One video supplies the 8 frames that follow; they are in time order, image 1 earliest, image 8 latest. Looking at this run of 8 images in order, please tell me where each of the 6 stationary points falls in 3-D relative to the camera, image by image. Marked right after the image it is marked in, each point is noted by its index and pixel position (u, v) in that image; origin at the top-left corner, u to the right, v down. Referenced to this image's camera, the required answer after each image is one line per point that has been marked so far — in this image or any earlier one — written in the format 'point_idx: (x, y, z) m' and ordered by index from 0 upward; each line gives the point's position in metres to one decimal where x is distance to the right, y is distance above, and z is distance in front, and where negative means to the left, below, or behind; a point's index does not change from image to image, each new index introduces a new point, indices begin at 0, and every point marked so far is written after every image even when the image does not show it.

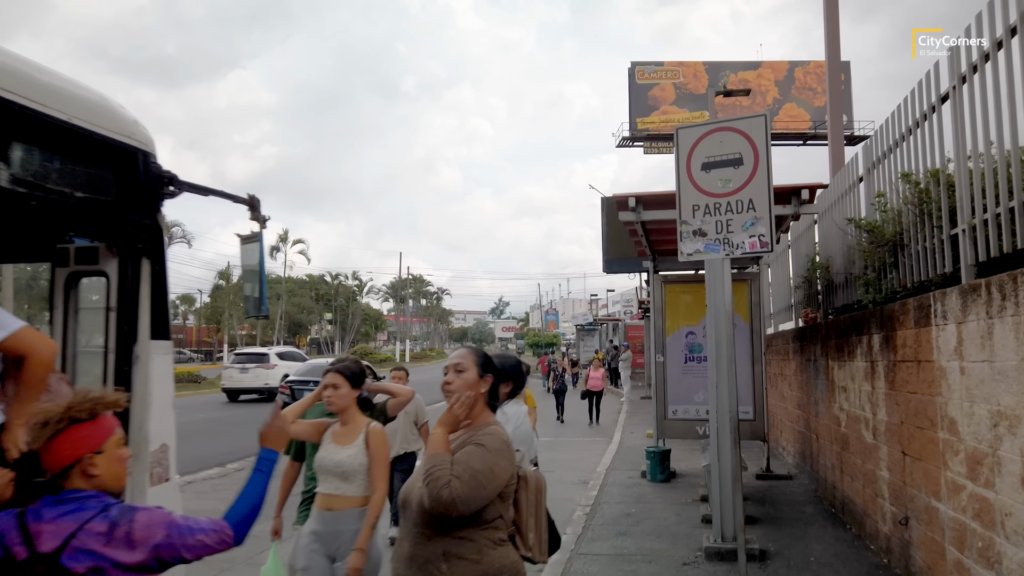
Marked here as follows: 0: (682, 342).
0: (+2.1, -0.7, +9.3) m
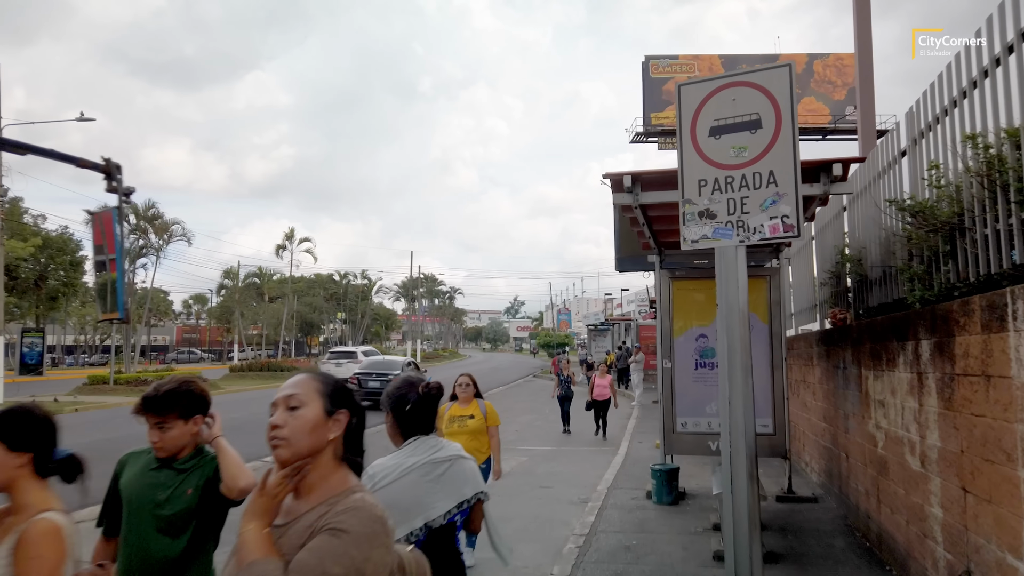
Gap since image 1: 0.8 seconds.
0: (+2.0, -0.6, +8.3) m
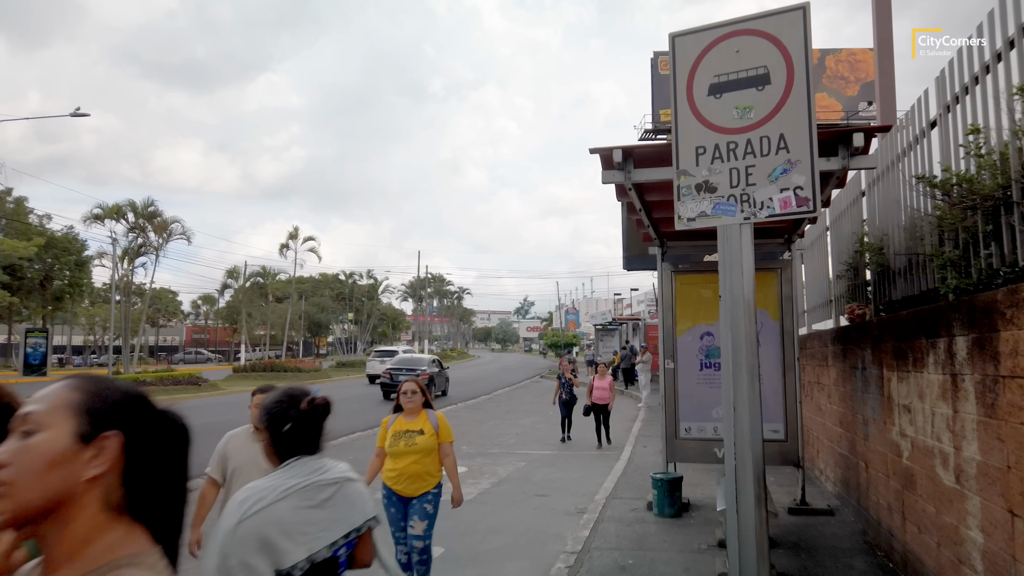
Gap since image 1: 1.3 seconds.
0: (+1.9, -0.6, +7.7) m
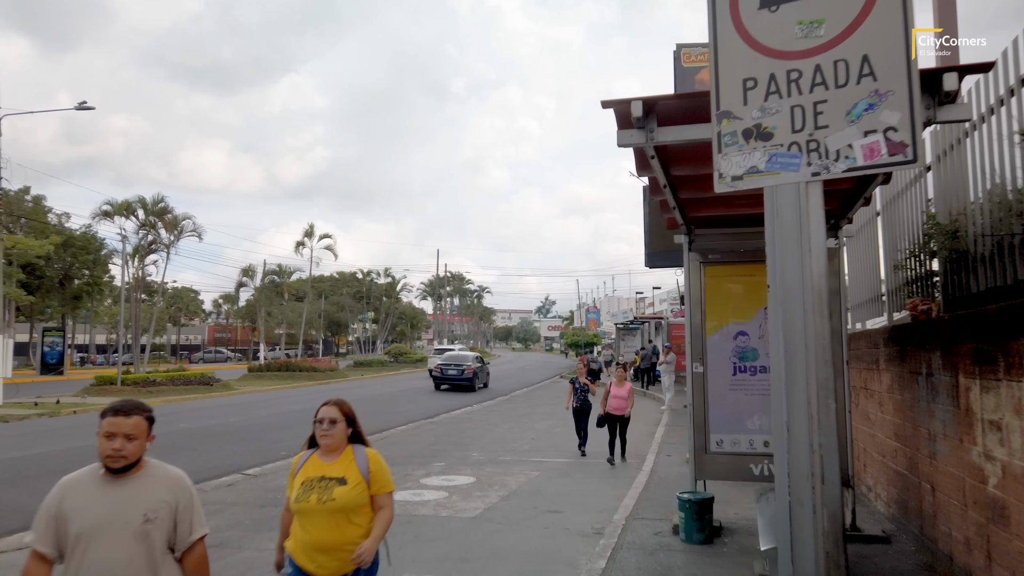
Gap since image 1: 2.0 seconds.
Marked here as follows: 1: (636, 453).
0: (+1.9, -0.5, +6.8) m
1: (+2.0, -2.6, +12.1) m
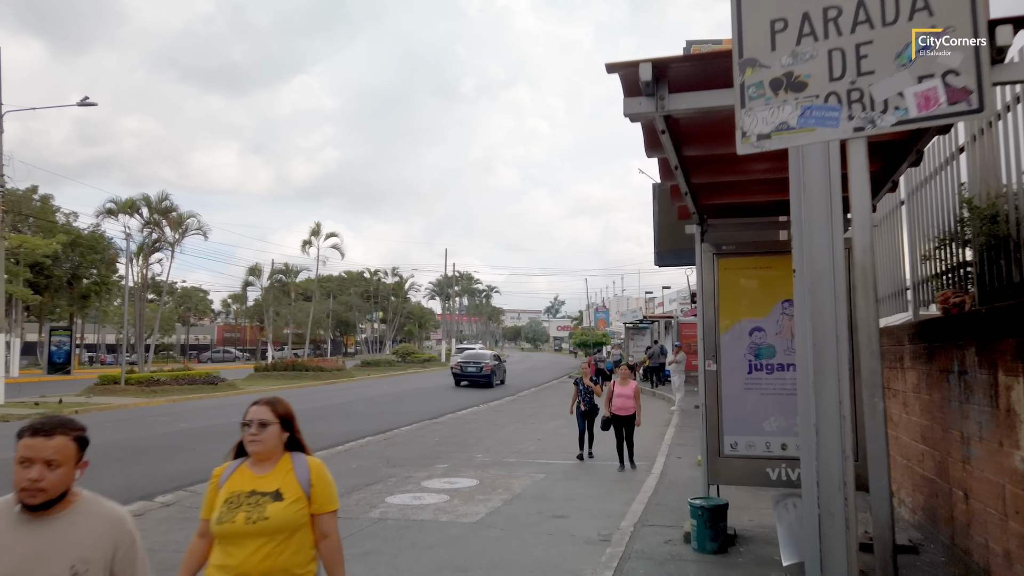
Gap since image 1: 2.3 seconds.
0: (+1.9, -0.5, +6.4) m
1: (+2.1, -2.6, +11.7) m
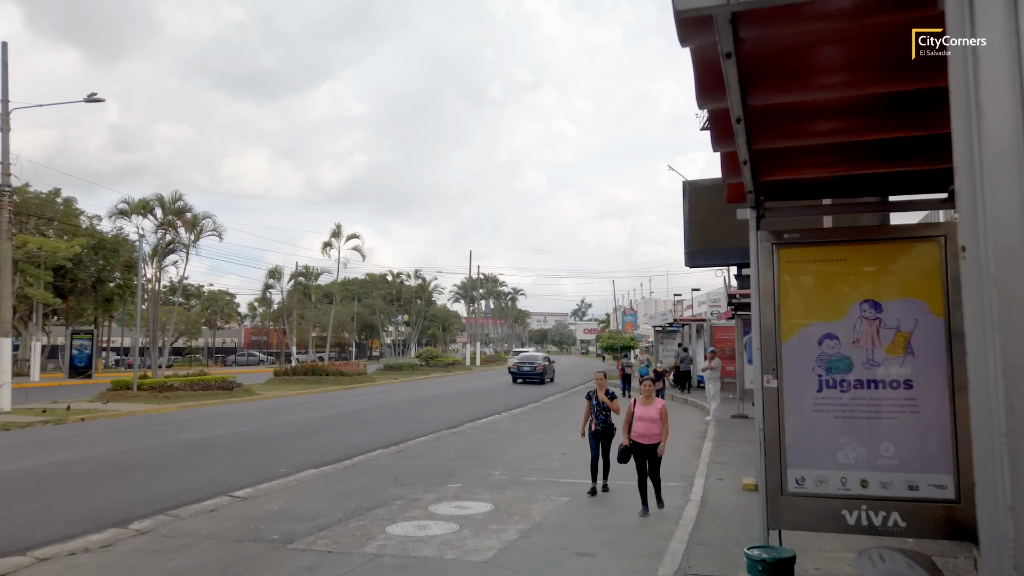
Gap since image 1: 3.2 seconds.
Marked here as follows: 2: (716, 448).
0: (+2.0, -0.4, +5.2) m
1: (+2.3, -2.6, +10.5) m
2: (+3.3, -2.6, +12.3) m
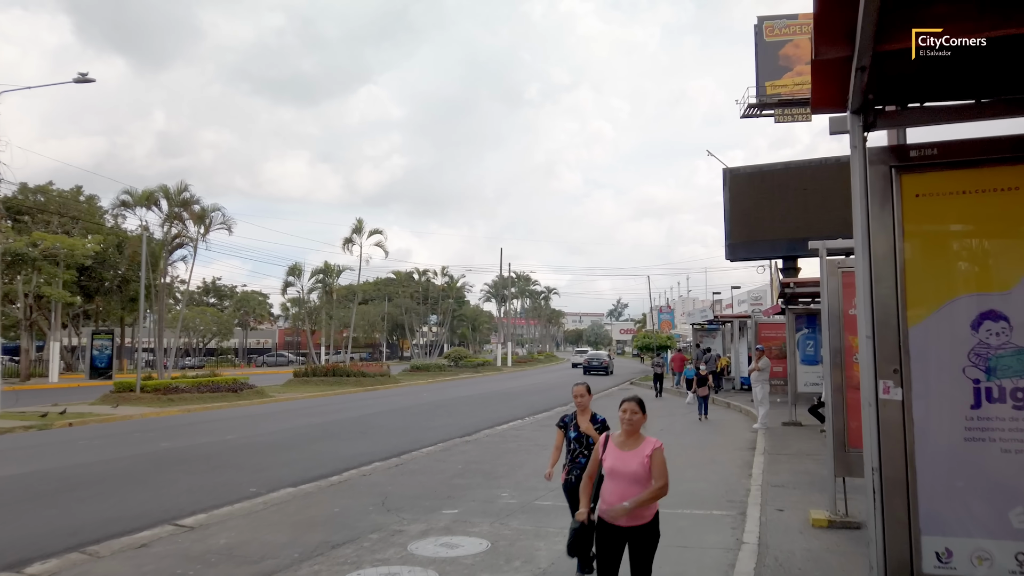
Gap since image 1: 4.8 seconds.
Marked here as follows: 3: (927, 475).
0: (+1.8, -0.2, +3.2) m
1: (+2.4, -2.4, +8.4) m
2: (+3.5, -2.4, +10.2) m
3: (+1.7, -0.8, +3.1) m
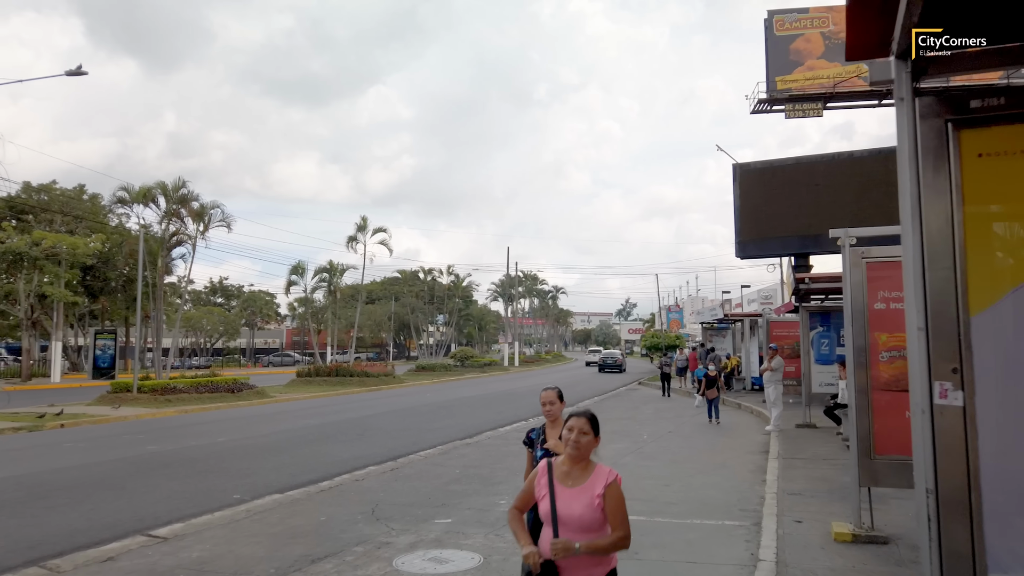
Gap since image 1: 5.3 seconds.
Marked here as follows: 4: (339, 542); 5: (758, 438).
0: (+1.8, -0.2, +2.6) m
1: (+2.4, -2.3, +7.9) m
2: (+3.5, -2.3, +9.6) m
3: (+1.6, -0.7, +2.5) m
4: (-1.6, -2.4, +7.3) m
5: (+4.7, -2.8, +14.5) m
